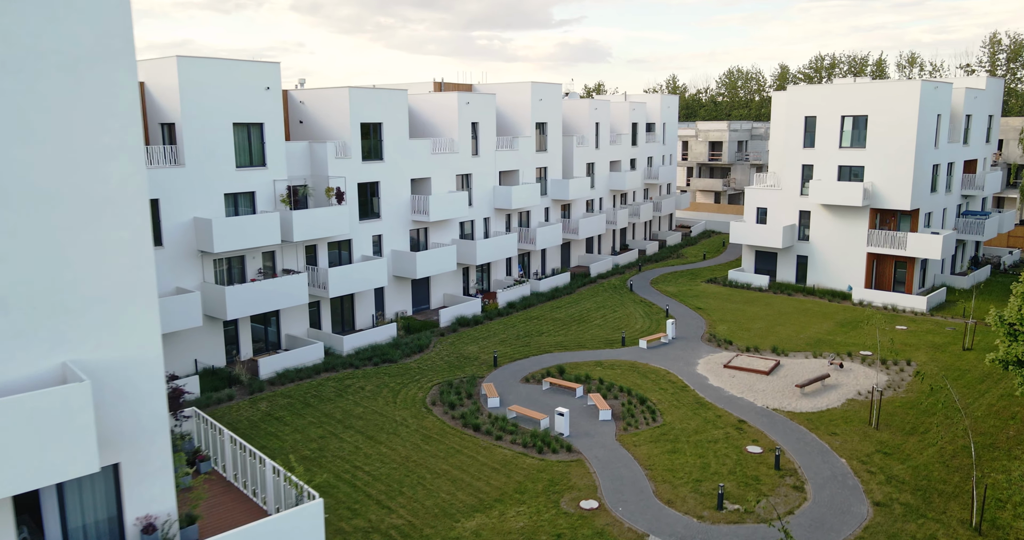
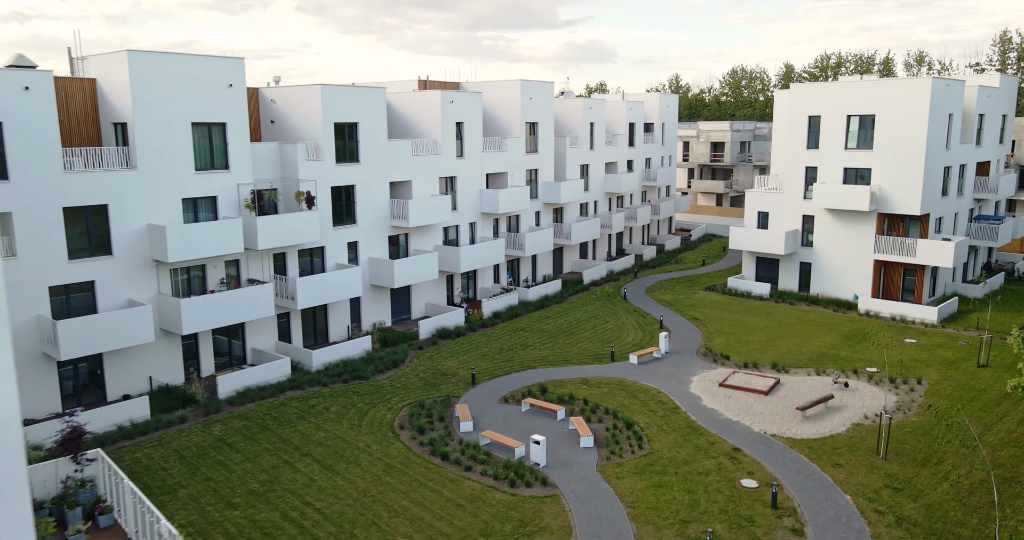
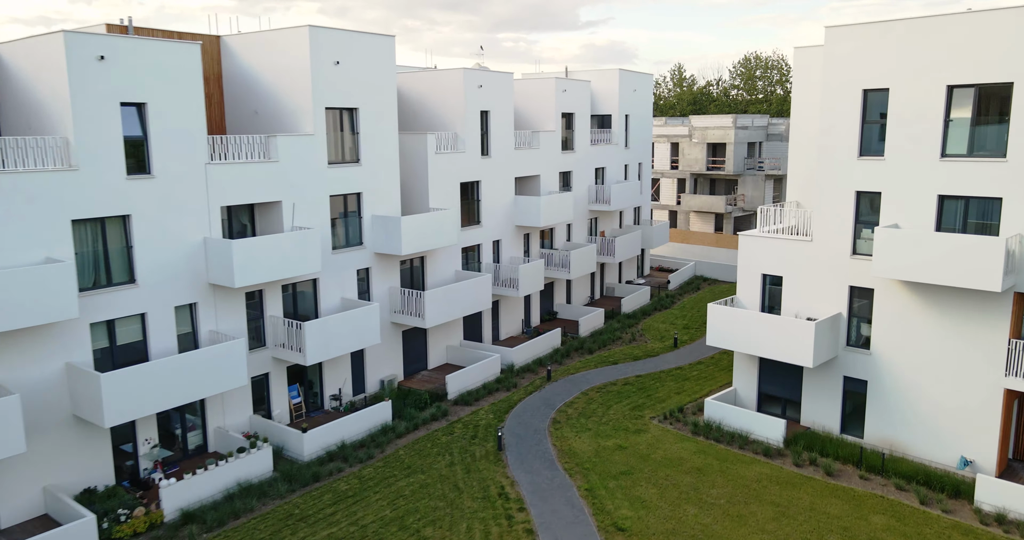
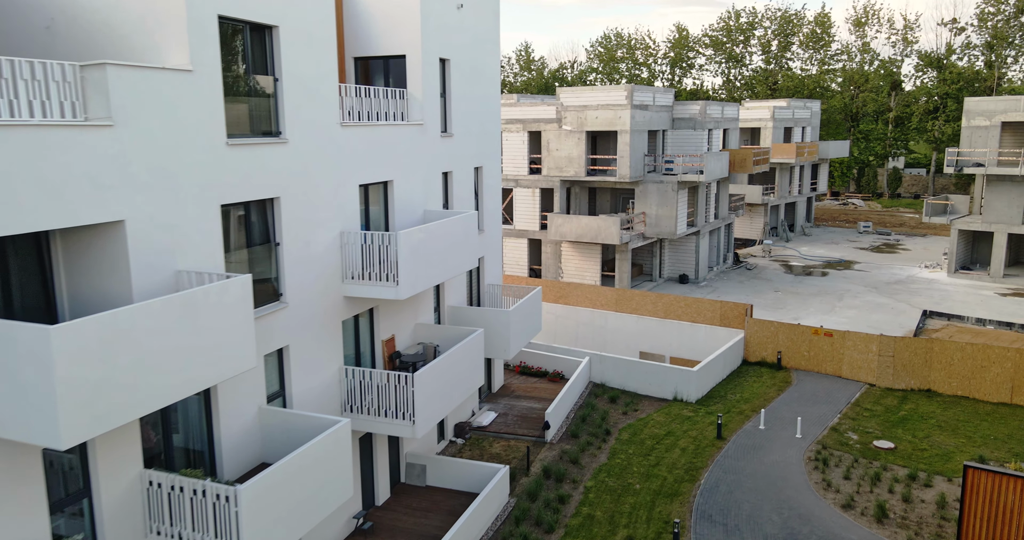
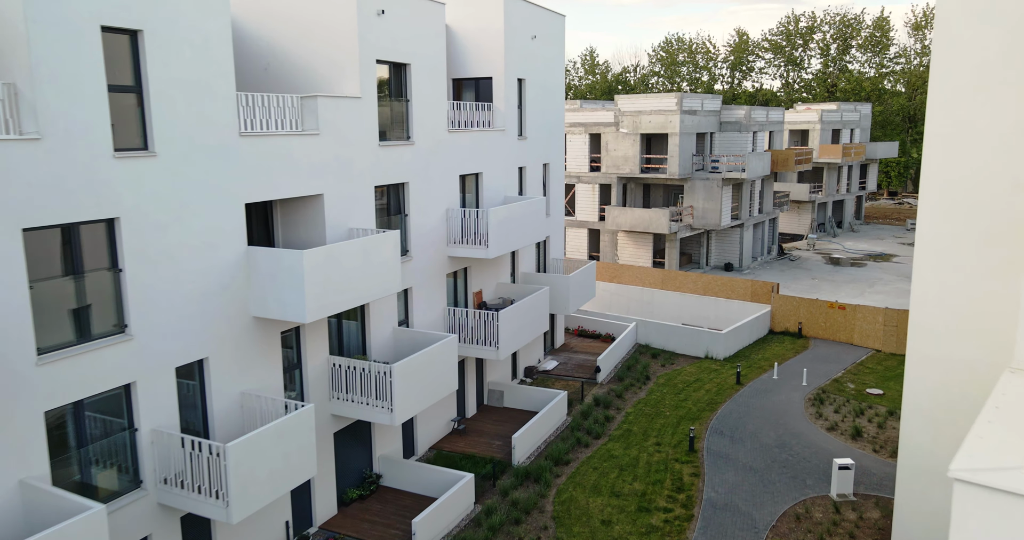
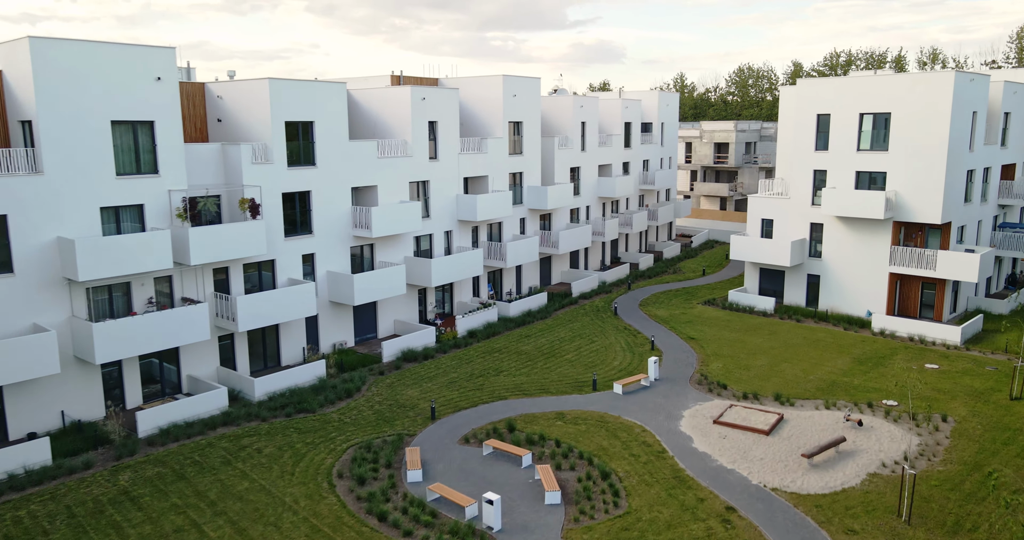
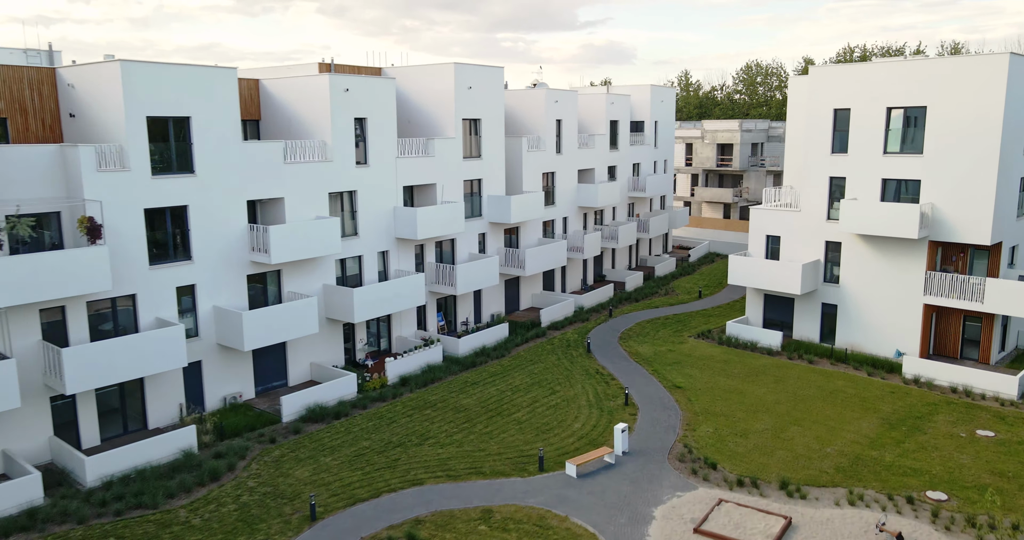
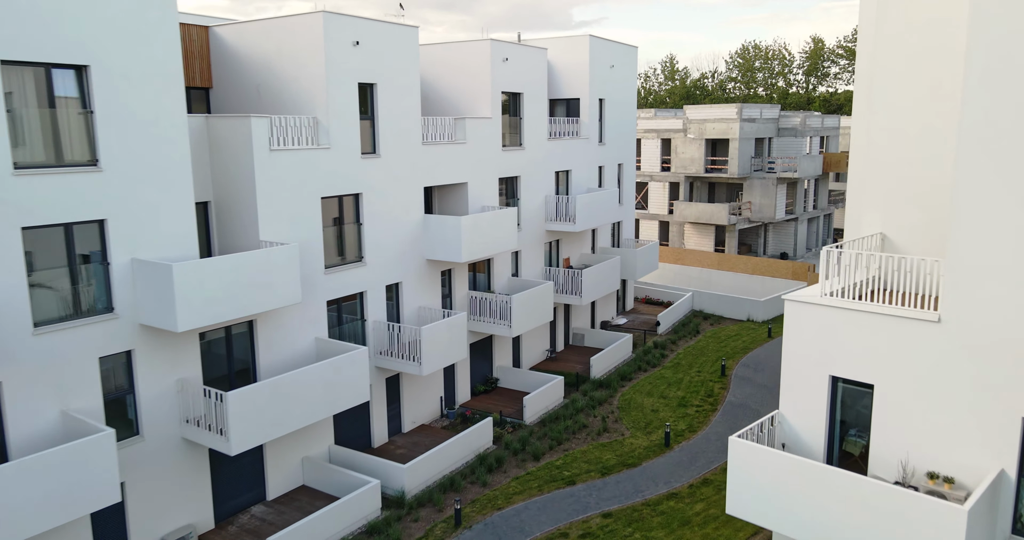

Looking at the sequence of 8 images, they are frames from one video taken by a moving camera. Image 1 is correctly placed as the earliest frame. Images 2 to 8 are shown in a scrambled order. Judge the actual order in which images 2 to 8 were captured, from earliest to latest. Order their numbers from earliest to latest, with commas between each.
2, 6, 7, 3, 8, 5, 4
